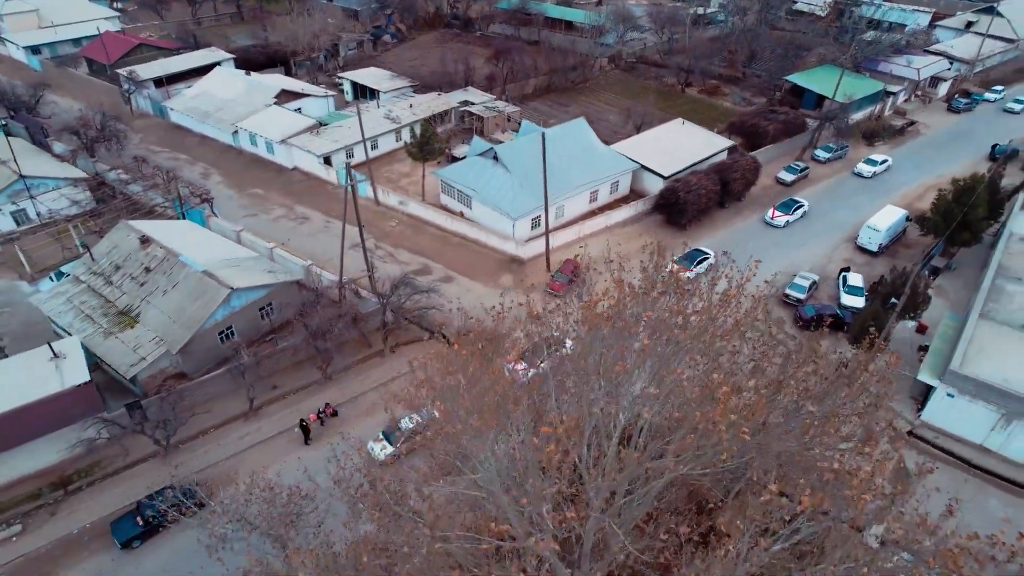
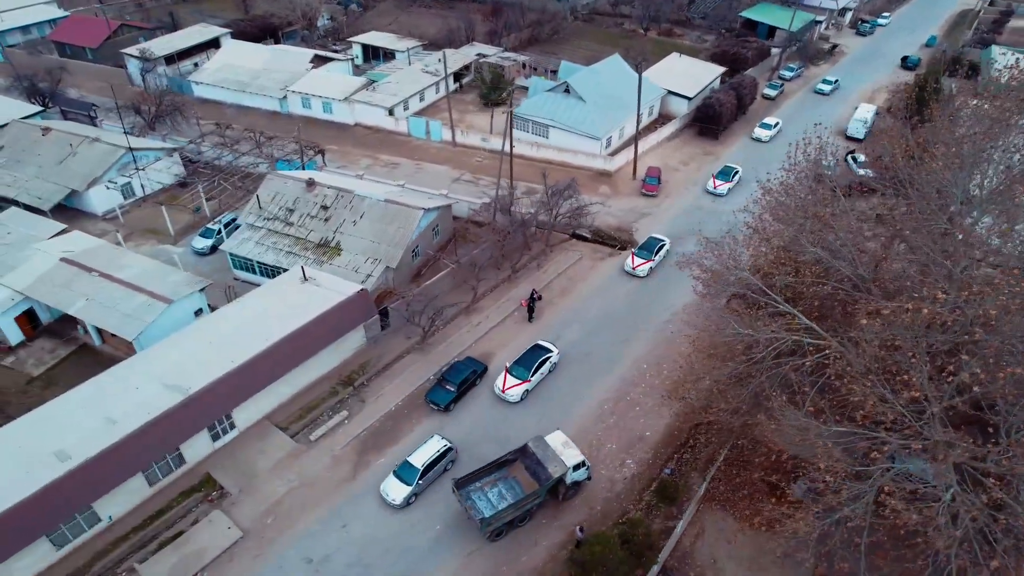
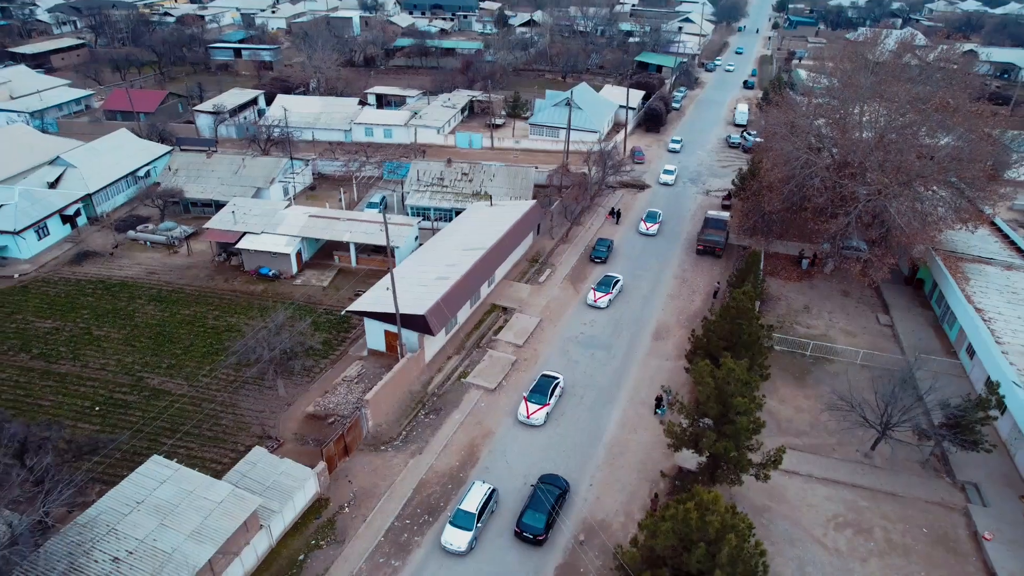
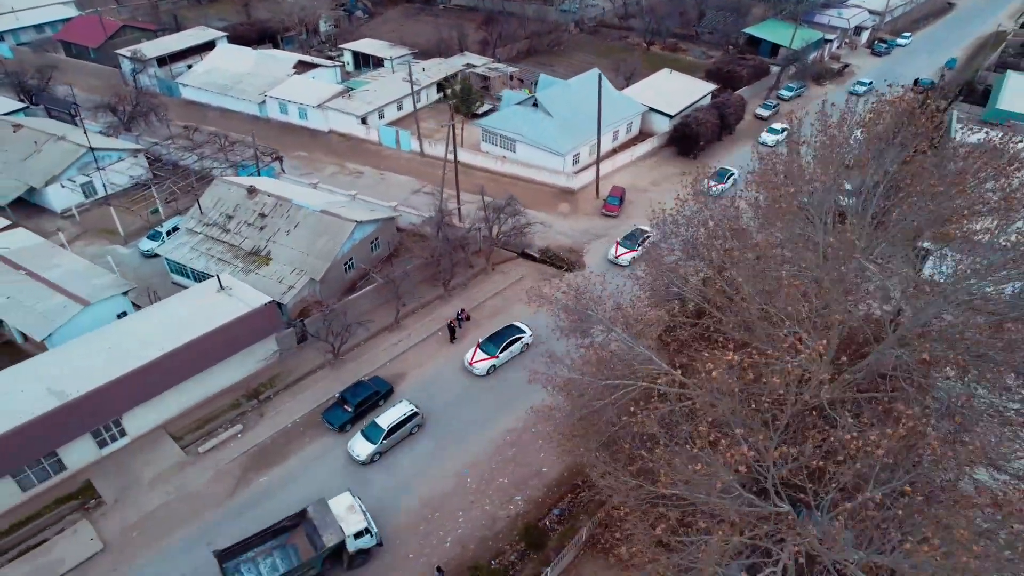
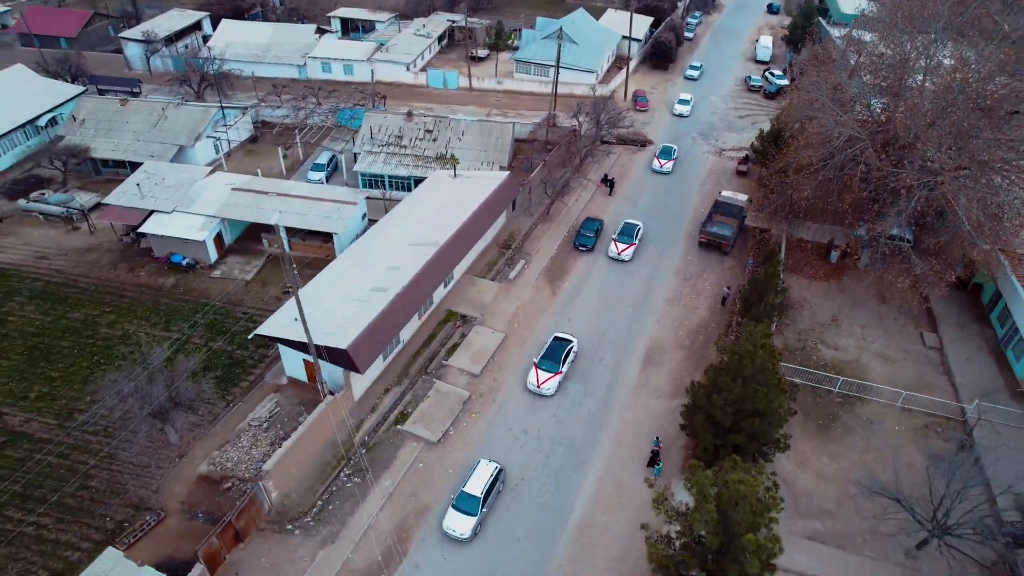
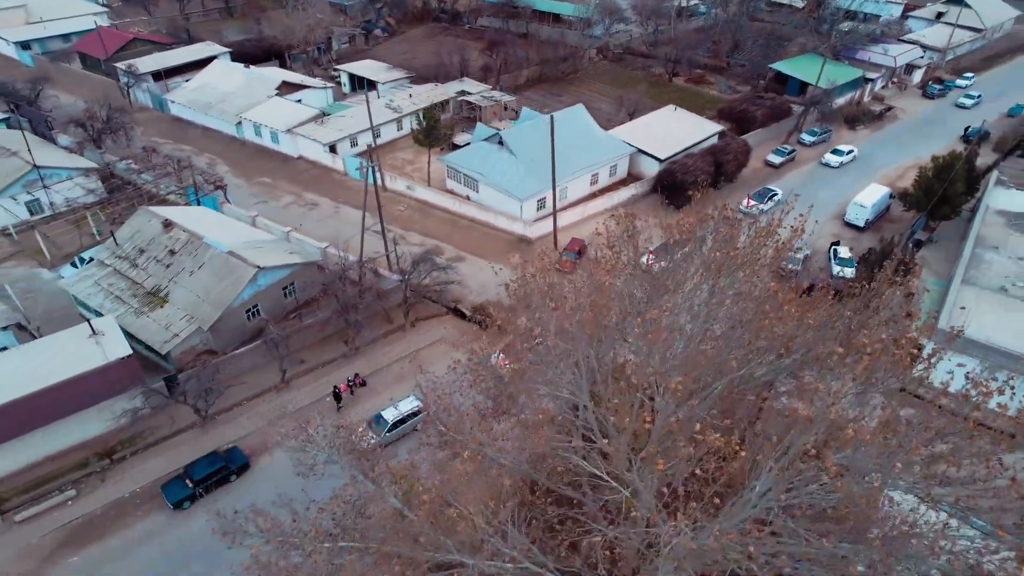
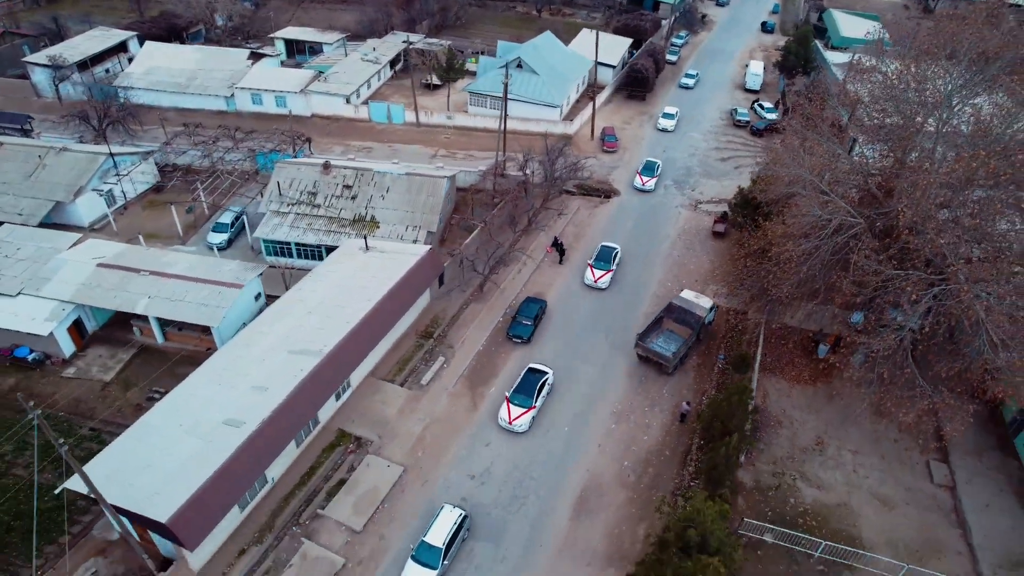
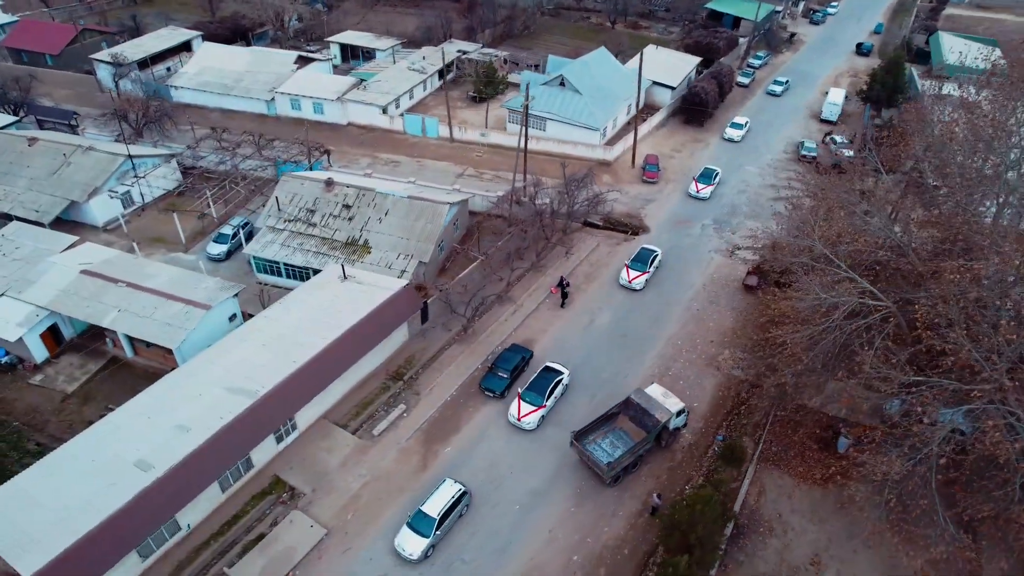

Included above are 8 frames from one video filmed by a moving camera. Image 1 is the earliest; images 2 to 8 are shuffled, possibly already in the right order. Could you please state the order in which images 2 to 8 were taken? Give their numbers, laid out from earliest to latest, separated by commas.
6, 4, 2, 8, 7, 5, 3
